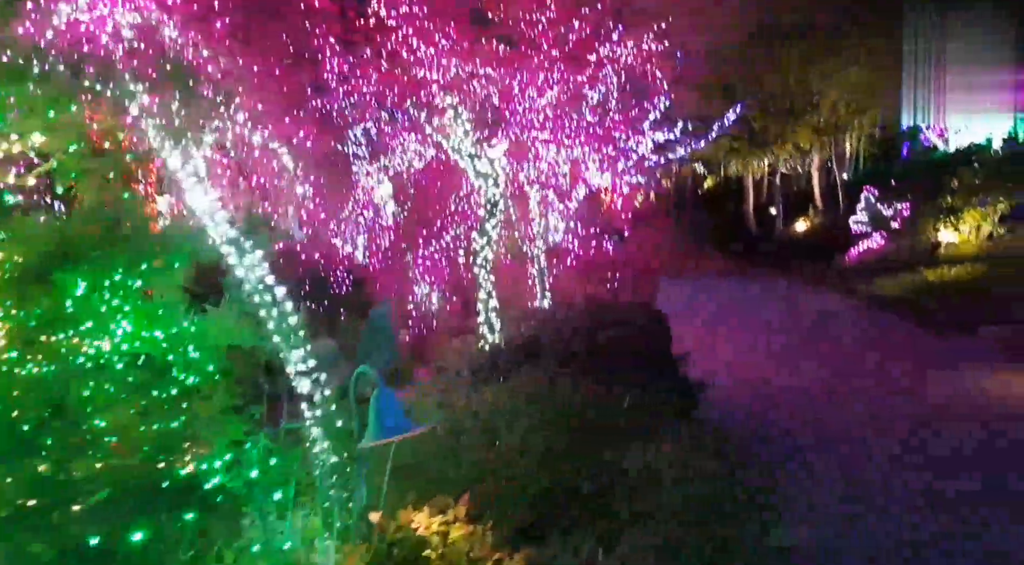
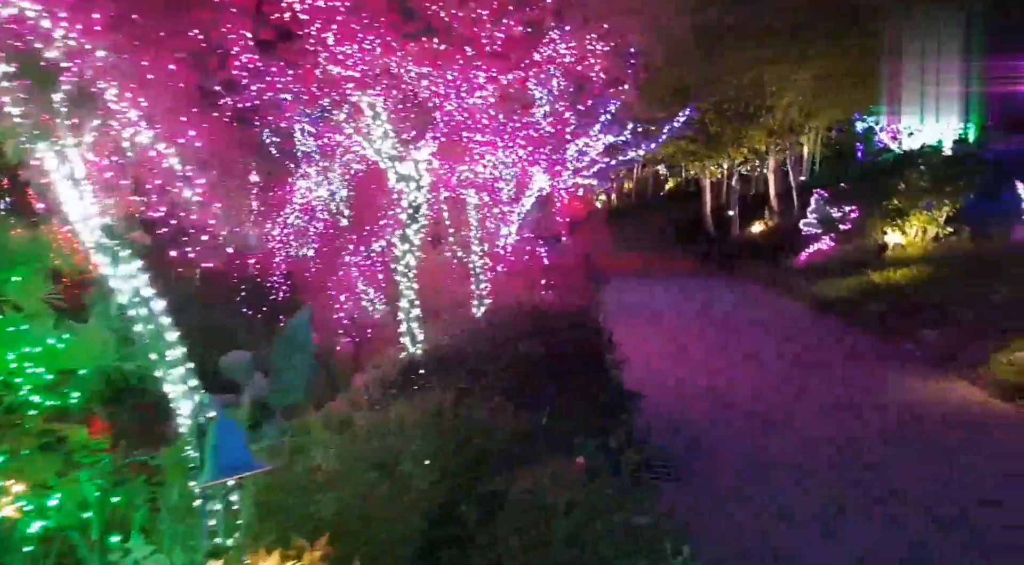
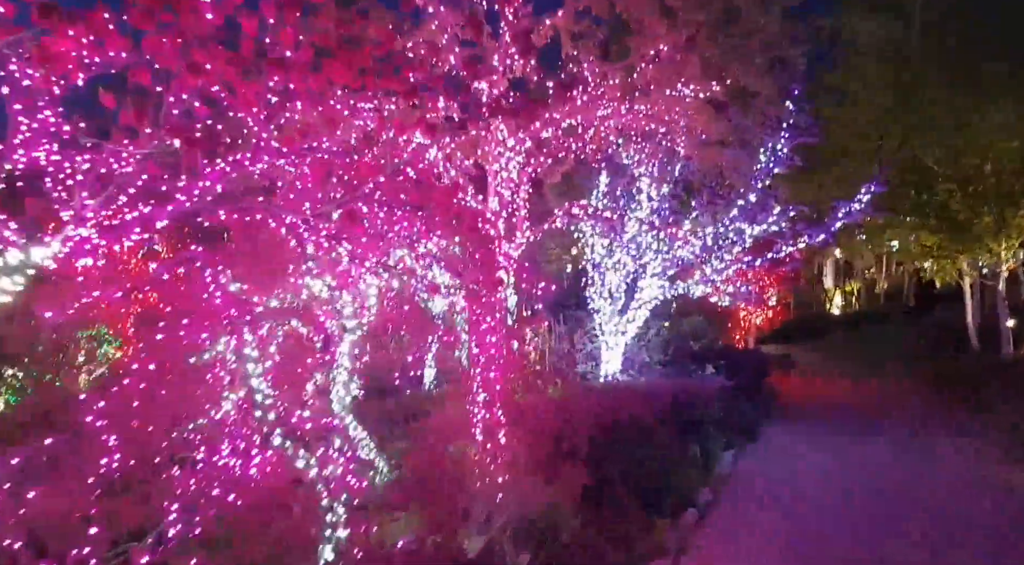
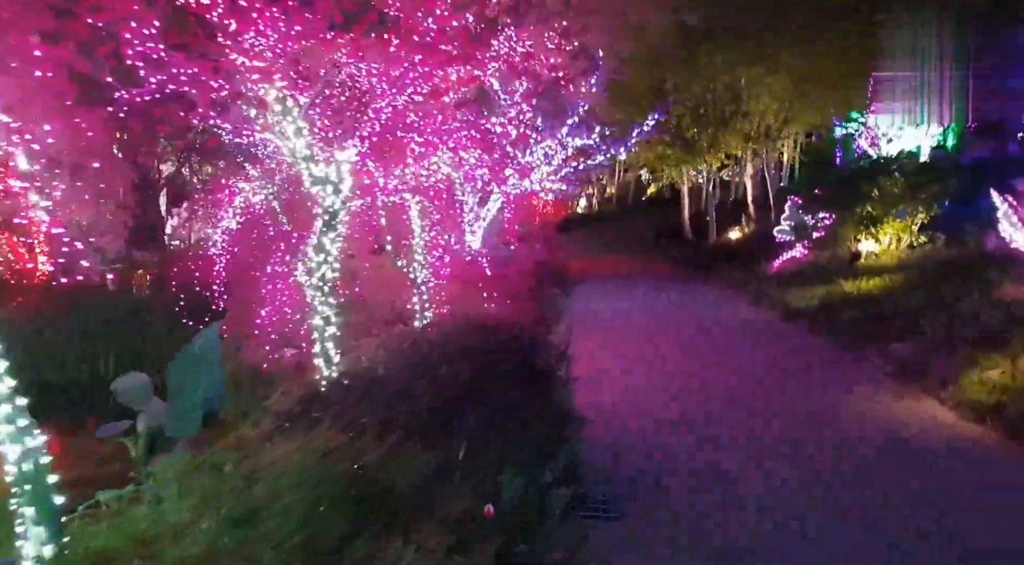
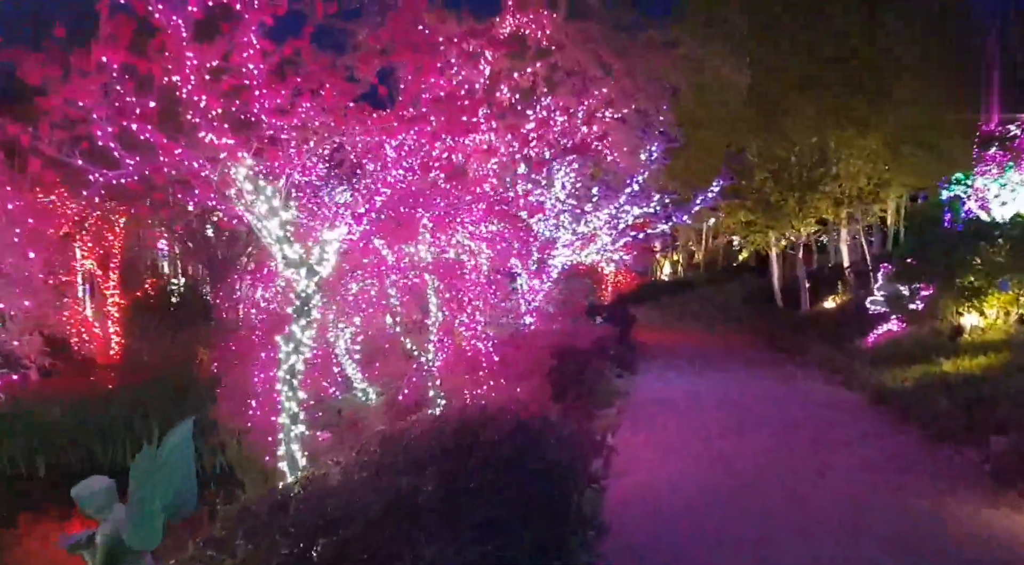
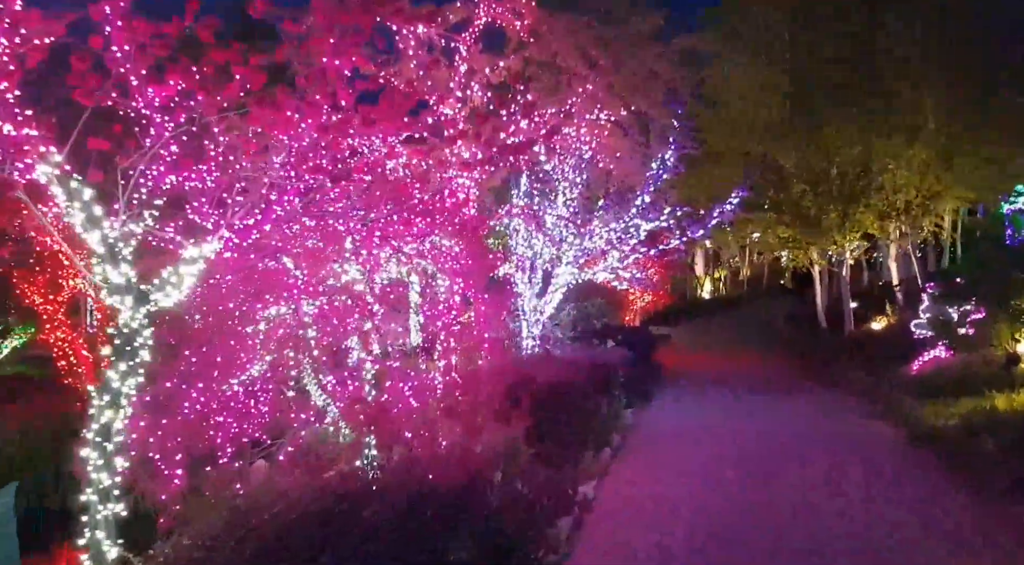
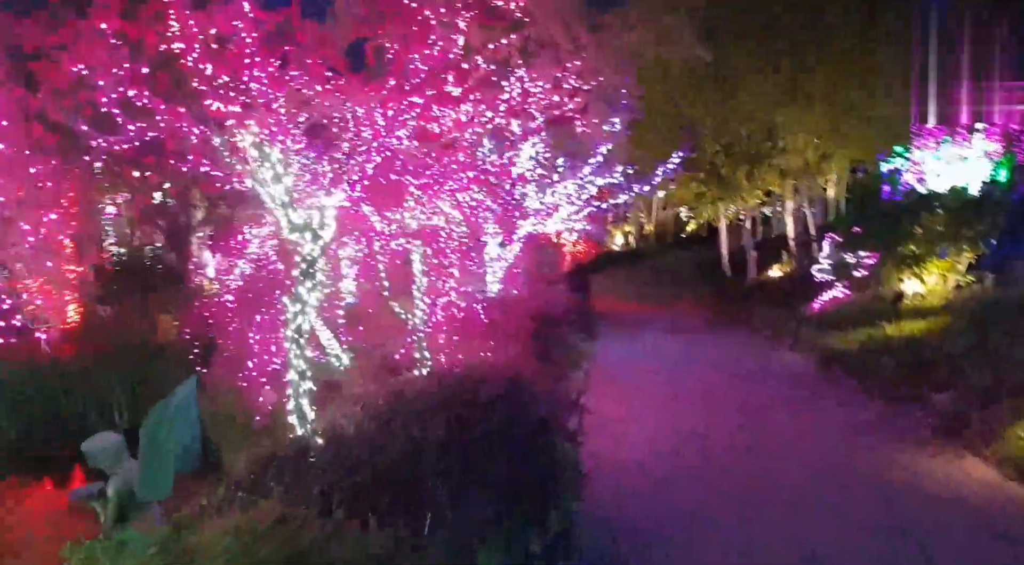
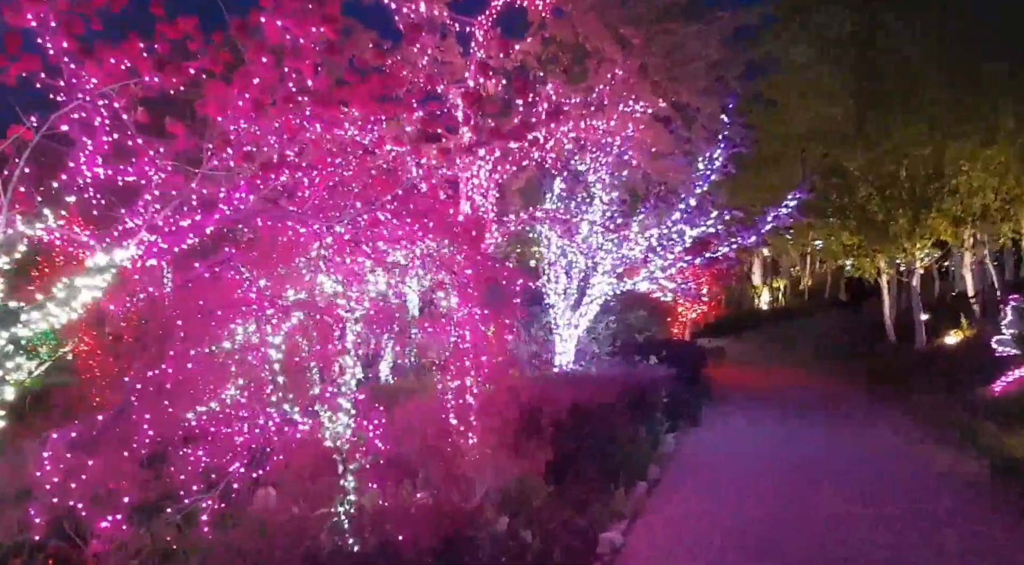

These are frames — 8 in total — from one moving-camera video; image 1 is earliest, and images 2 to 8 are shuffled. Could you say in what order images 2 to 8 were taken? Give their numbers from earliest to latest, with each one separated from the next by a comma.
2, 4, 7, 5, 6, 8, 3
